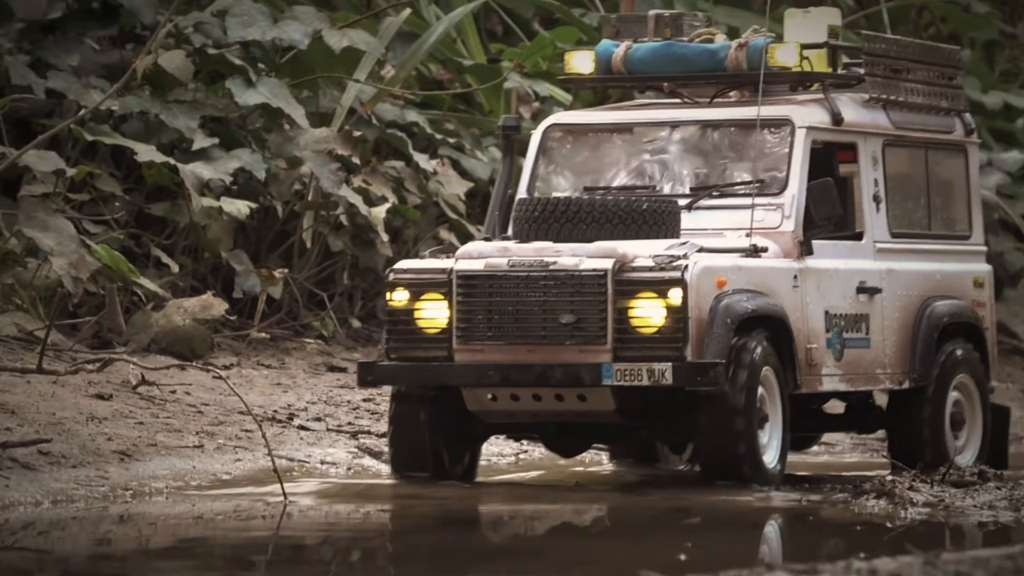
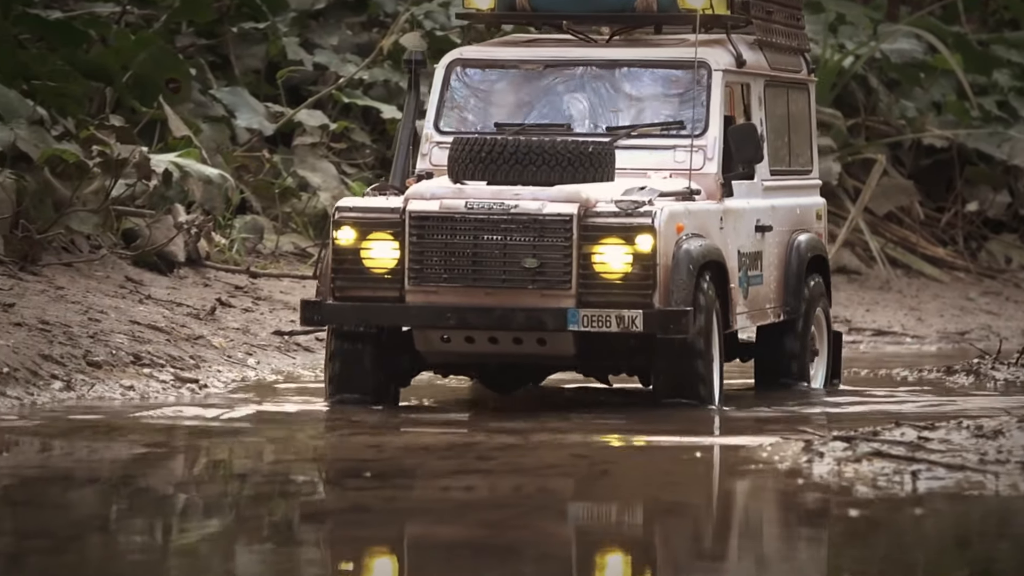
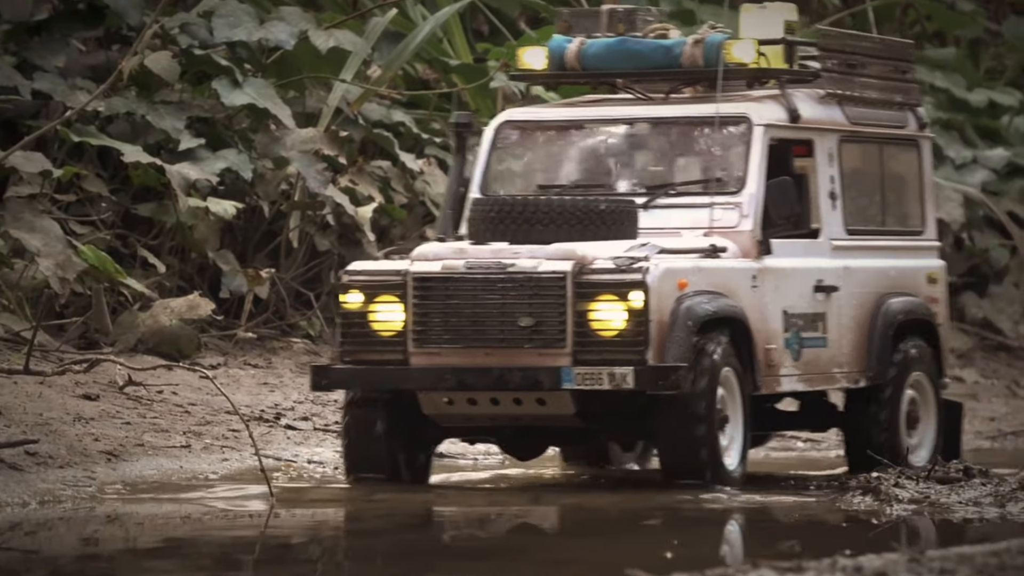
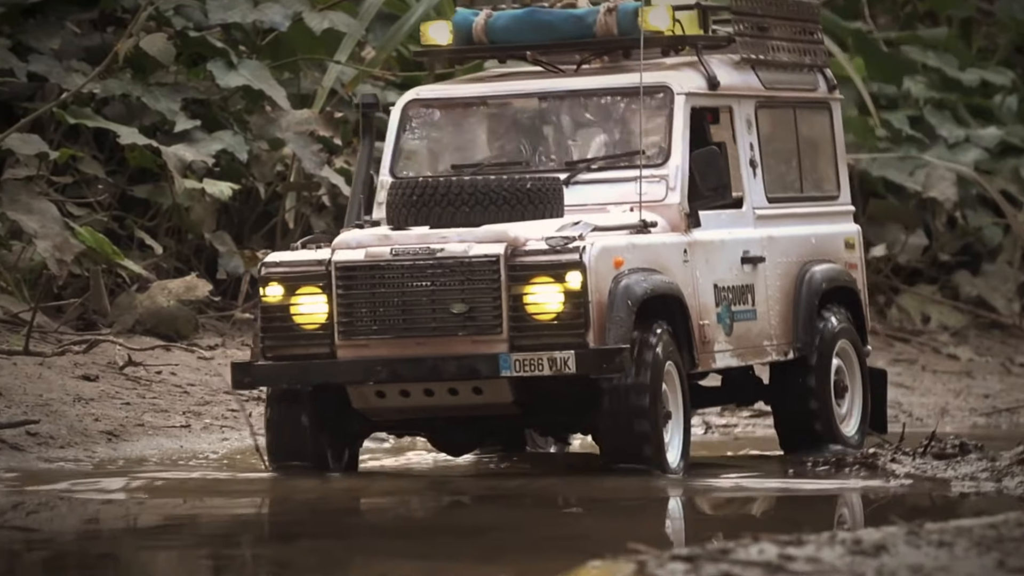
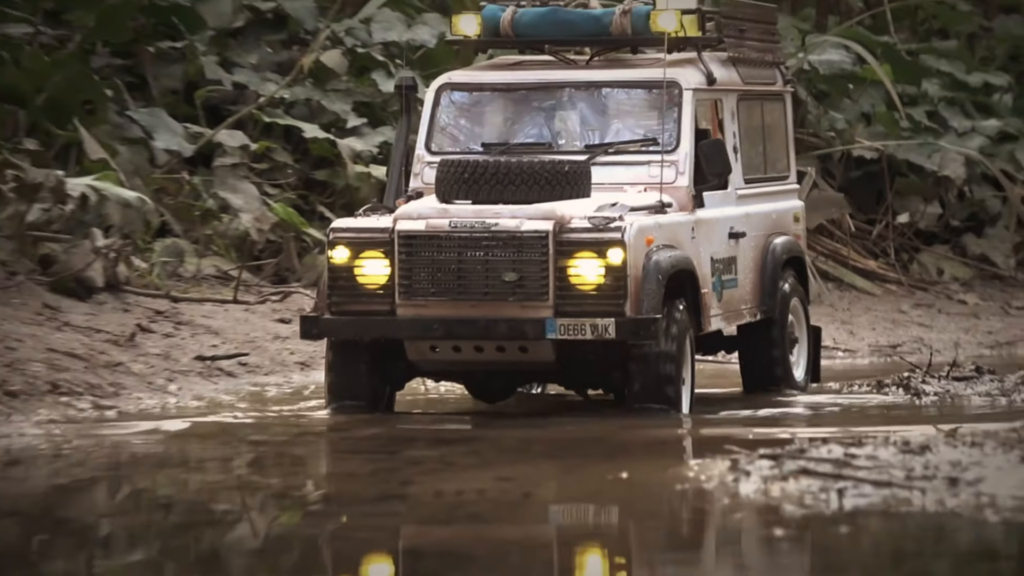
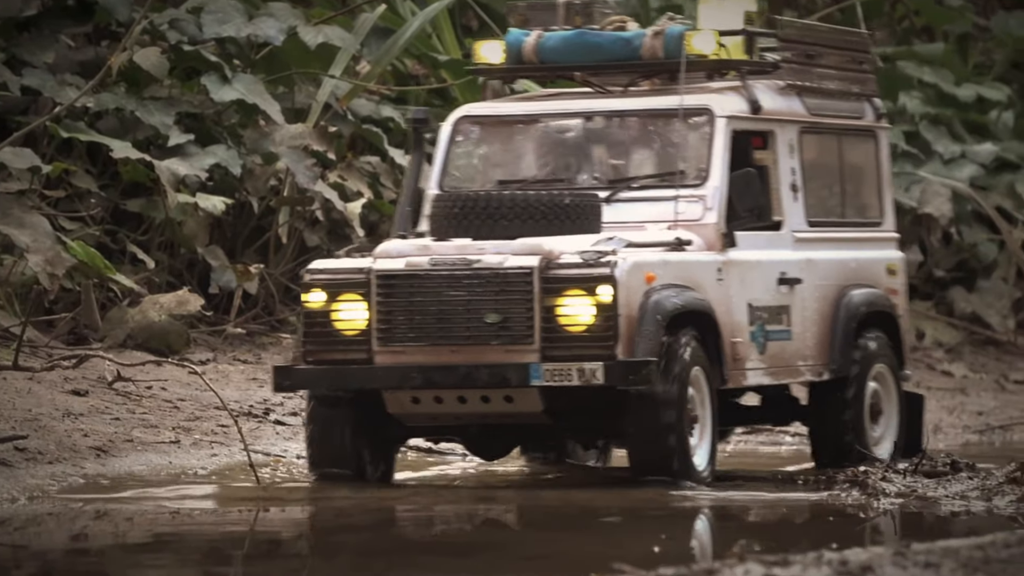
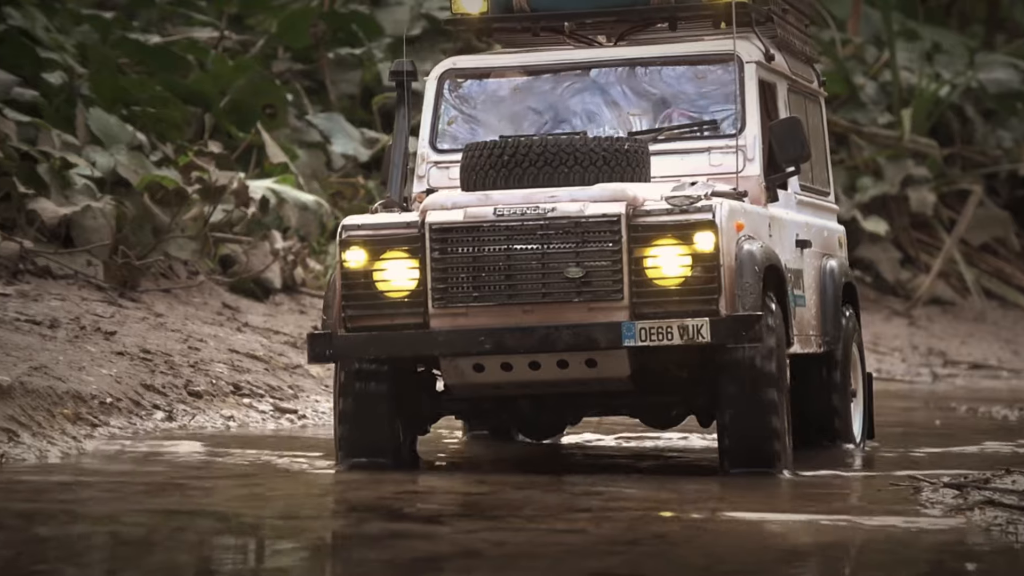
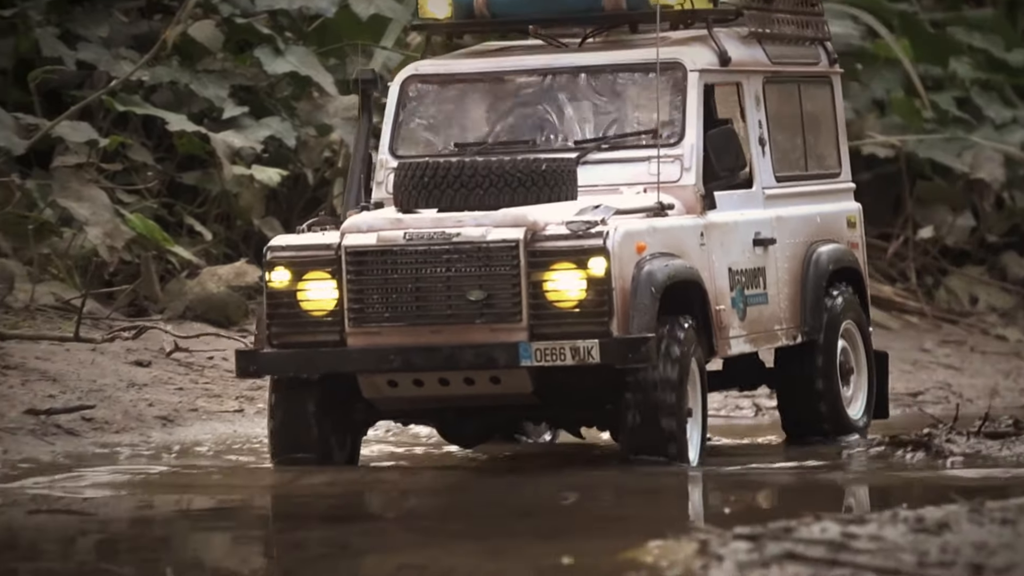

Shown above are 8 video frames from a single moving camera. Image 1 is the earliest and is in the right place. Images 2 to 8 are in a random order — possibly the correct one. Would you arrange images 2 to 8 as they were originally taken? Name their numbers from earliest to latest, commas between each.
3, 6, 4, 8, 5, 2, 7
